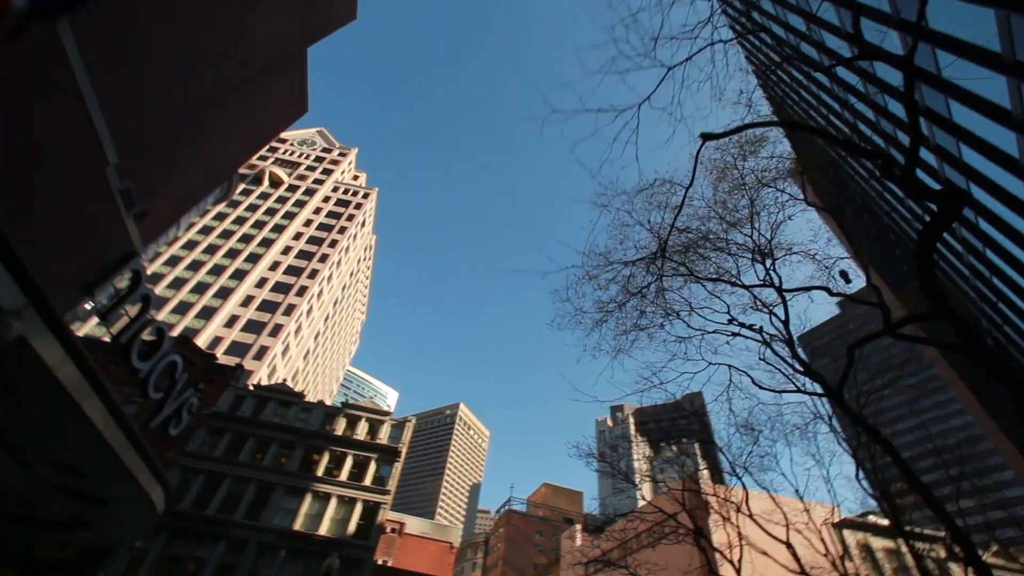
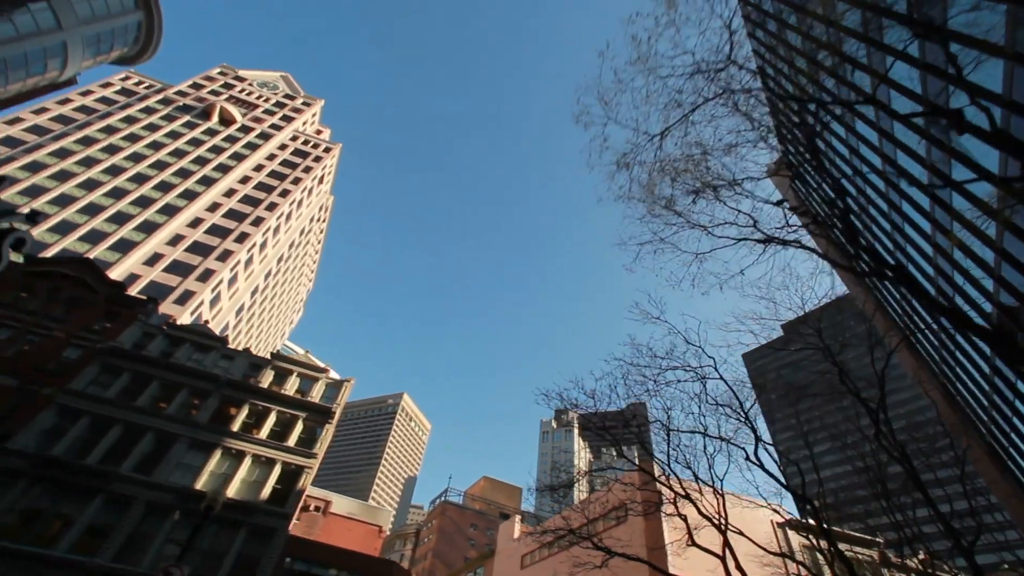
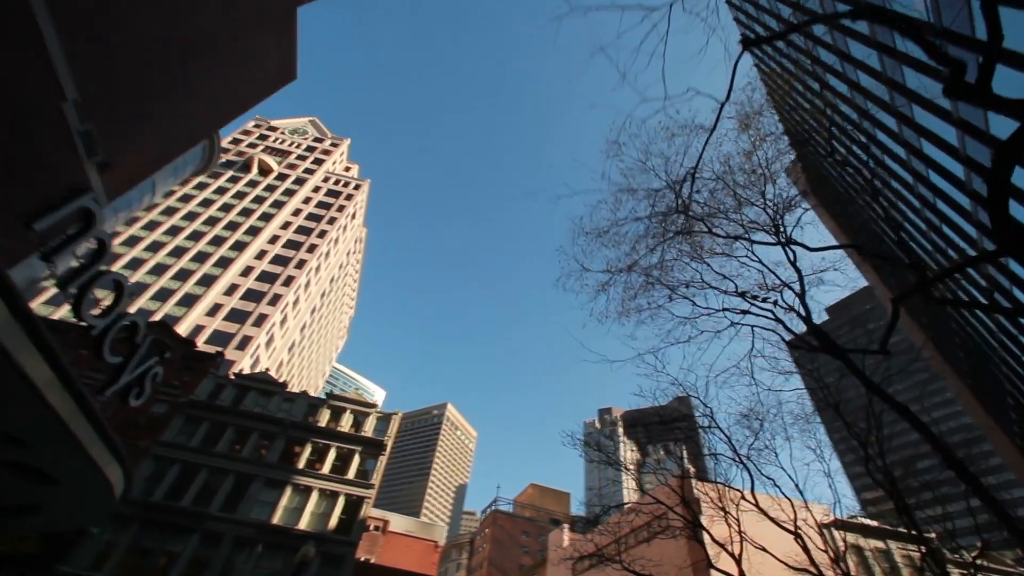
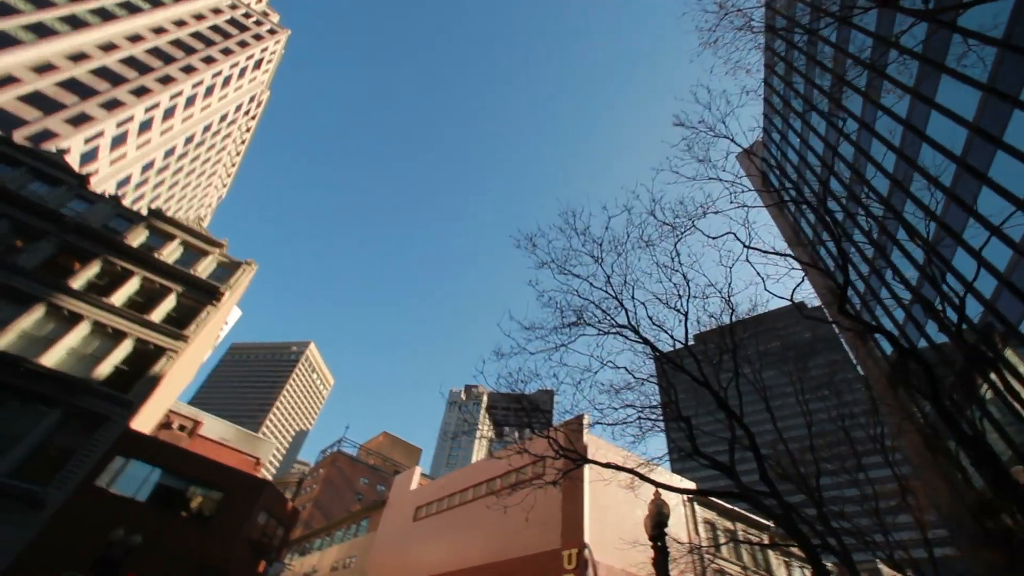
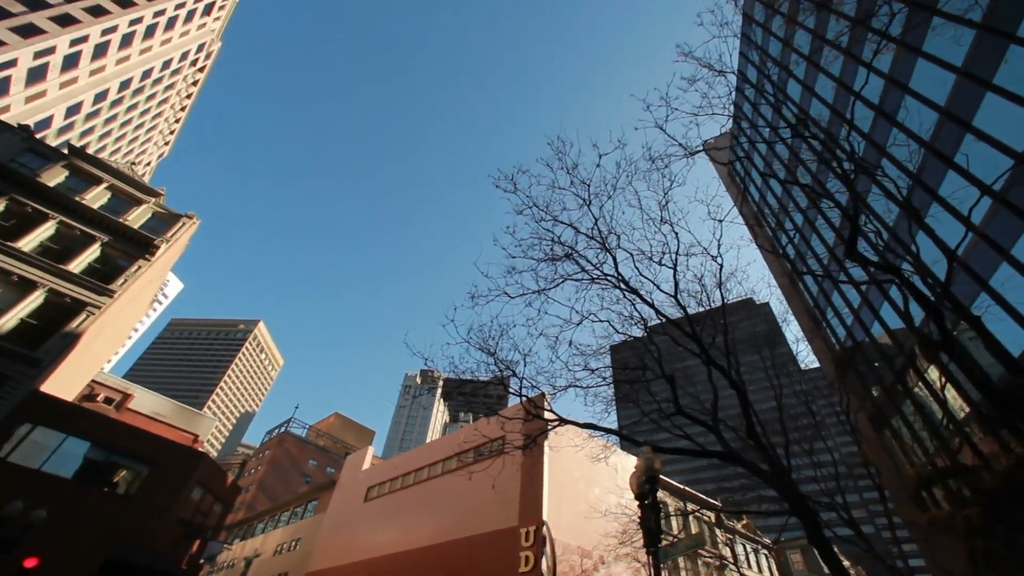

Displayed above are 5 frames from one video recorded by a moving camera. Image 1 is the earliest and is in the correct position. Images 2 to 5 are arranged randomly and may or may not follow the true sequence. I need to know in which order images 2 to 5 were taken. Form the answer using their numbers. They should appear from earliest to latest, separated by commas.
3, 2, 4, 5
